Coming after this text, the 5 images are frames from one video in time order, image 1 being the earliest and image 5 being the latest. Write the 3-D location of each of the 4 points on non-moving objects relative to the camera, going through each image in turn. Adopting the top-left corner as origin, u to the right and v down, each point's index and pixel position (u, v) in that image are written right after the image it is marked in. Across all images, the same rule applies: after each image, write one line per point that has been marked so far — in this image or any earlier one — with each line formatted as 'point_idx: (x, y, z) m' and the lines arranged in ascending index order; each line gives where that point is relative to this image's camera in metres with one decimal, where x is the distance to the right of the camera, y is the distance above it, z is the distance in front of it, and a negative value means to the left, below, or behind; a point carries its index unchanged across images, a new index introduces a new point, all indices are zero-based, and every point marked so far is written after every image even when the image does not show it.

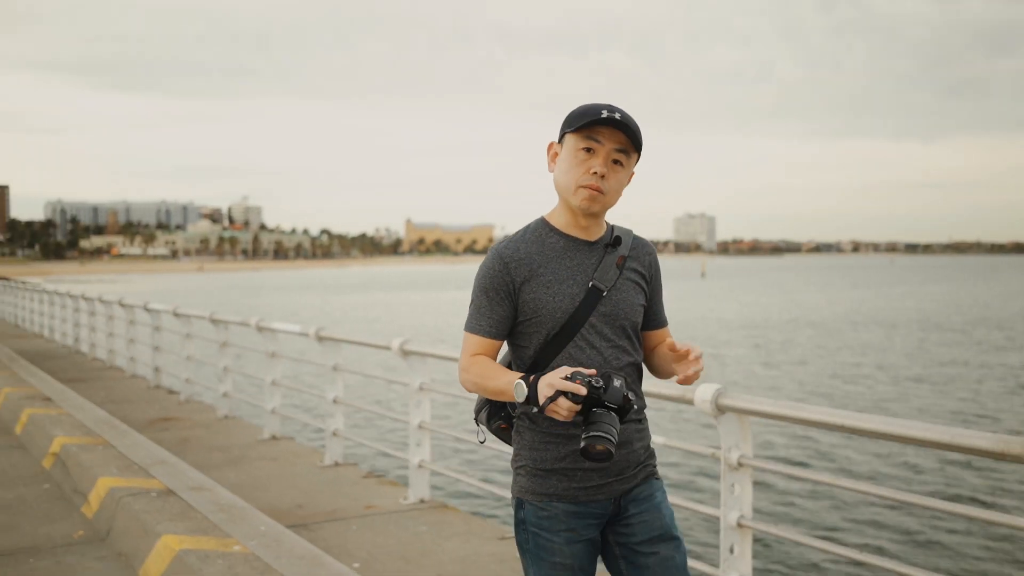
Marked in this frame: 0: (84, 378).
0: (-7.2, -1.4, +15.5) m
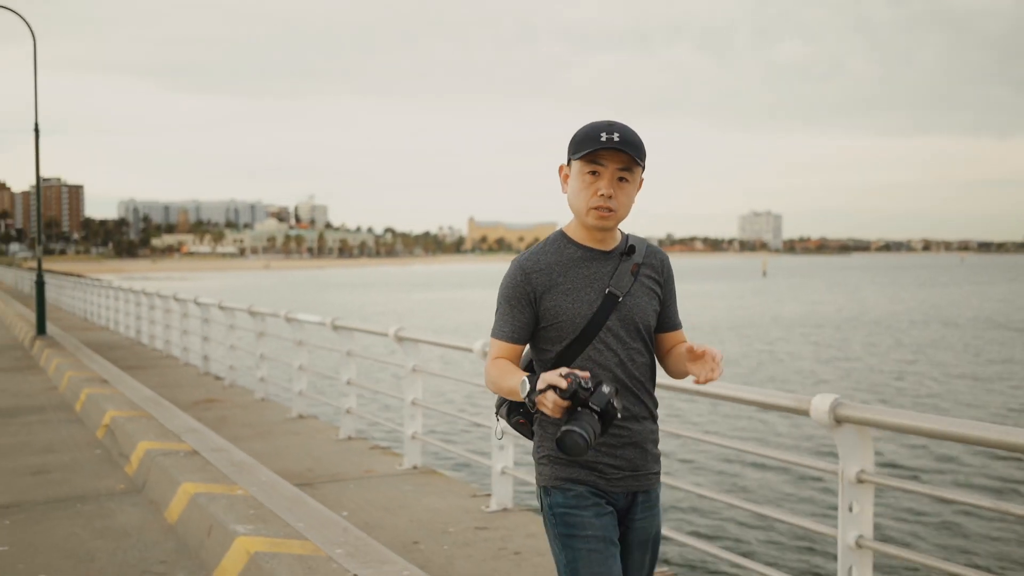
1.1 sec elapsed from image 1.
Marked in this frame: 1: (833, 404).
0: (-6.8, -1.3, +17.0) m
1: (+1.3, -0.5, +3.9) m
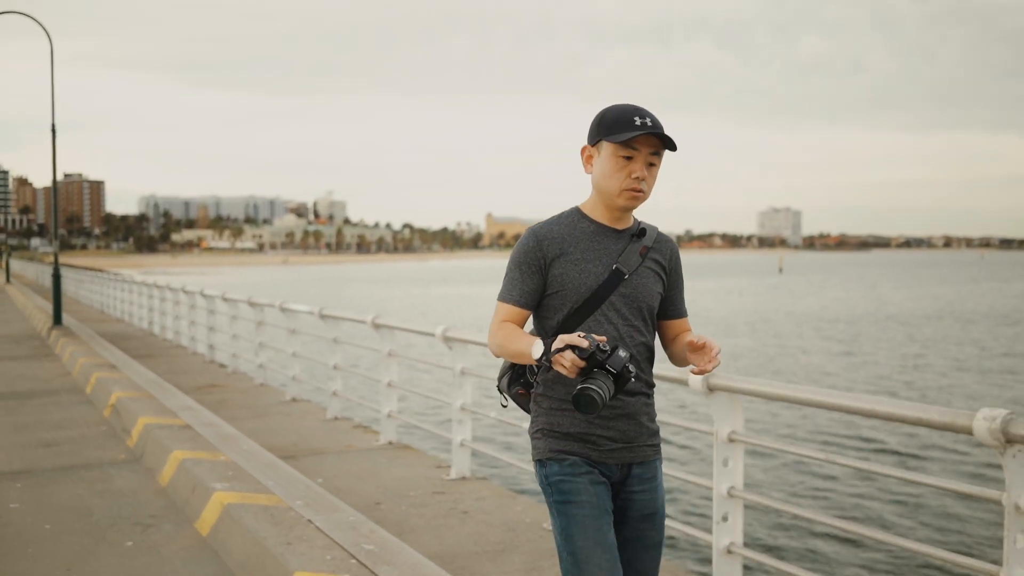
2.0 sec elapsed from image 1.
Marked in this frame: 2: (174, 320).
0: (-6.9, -1.1, +17.8) m
1: (+0.9, -0.4, +4.6) m
2: (-7.3, -0.6, +20.1) m
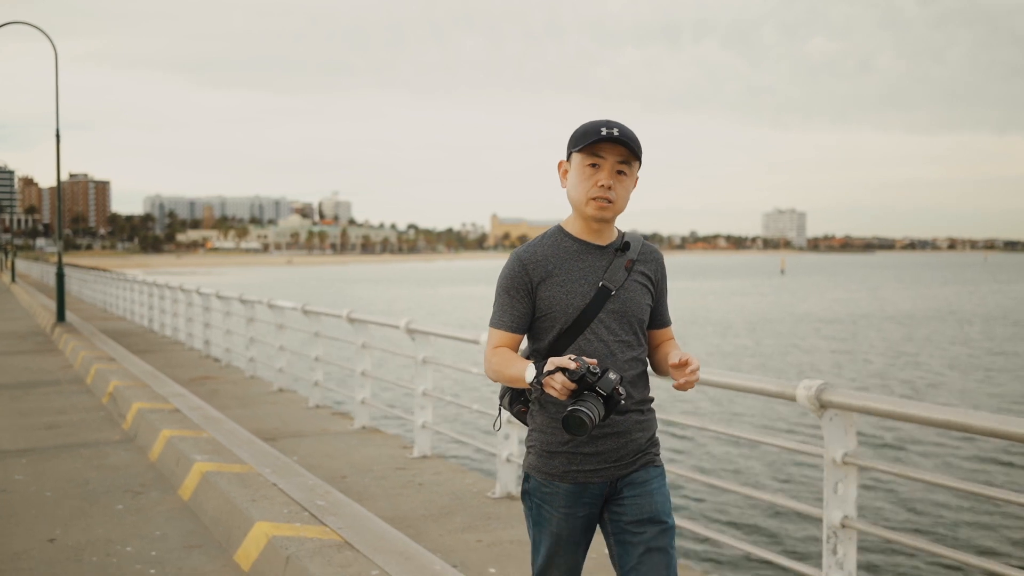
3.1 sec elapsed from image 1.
0: (-6.5, -1.2, +17.2) m
1: (+1.3, -0.4, +4.0) m
2: (-6.8, -0.6, +19.5) m
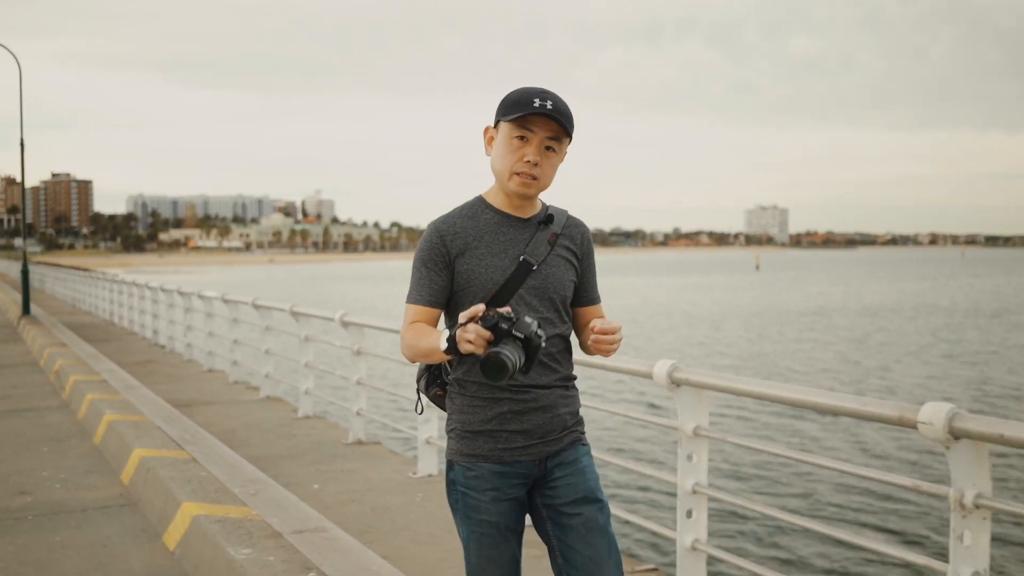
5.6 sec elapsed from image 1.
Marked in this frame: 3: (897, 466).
0: (-7.0, -1.1, +17.2) m
1: (+1.0, -0.4, +4.1) m
2: (-7.4, -0.6, +19.4) m
3: (+6.7, -3.0, +16.6) m
